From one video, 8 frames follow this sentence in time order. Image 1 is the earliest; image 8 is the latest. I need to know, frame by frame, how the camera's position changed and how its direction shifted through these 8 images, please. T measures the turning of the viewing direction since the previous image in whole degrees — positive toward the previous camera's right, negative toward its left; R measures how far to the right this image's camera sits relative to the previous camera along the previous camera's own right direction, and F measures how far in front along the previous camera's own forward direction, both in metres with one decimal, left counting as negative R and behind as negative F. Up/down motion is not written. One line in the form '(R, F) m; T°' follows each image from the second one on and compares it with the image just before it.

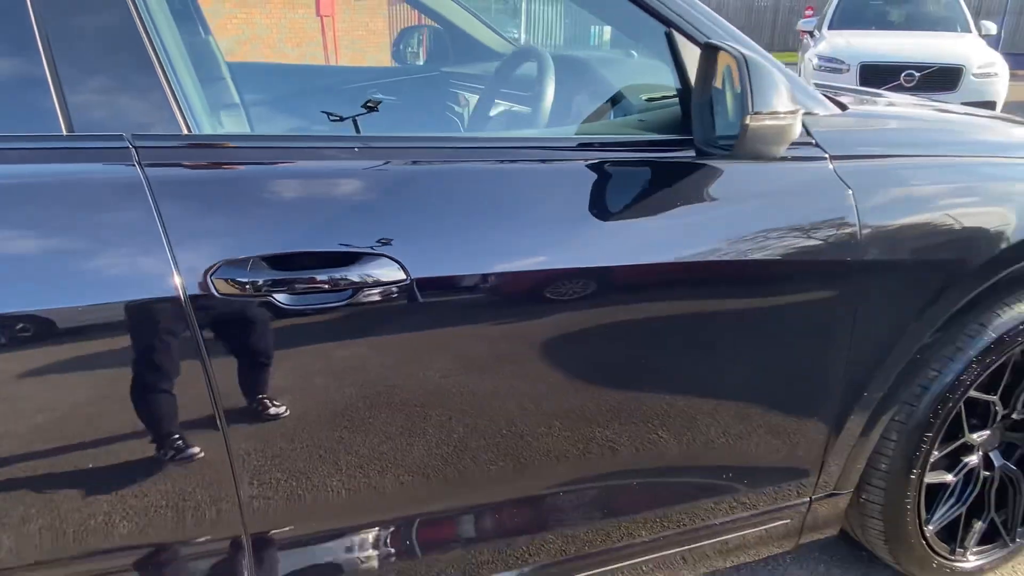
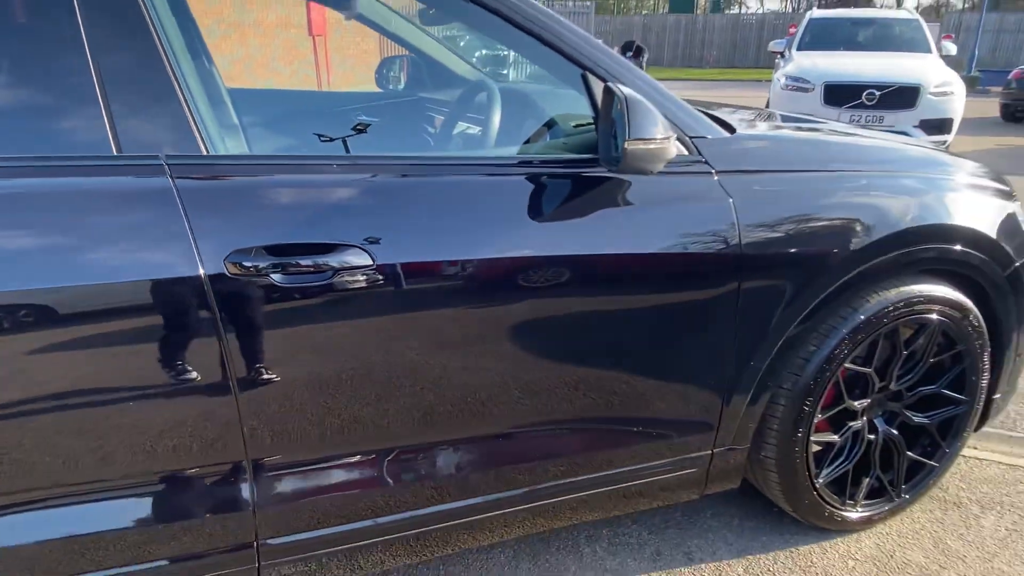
(+0.1, -0.4) m; +1°
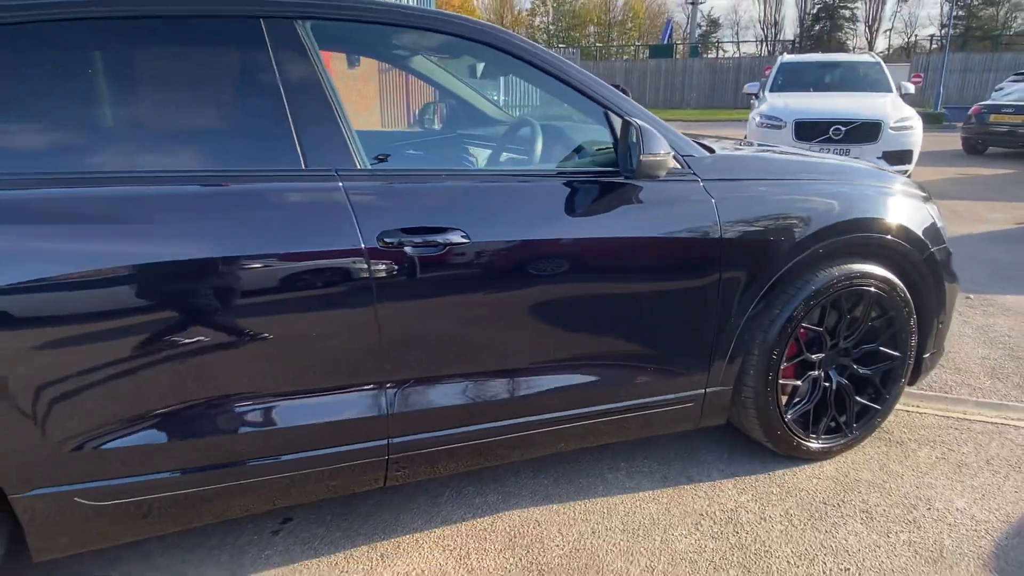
(-0.2, -0.7) m; +1°
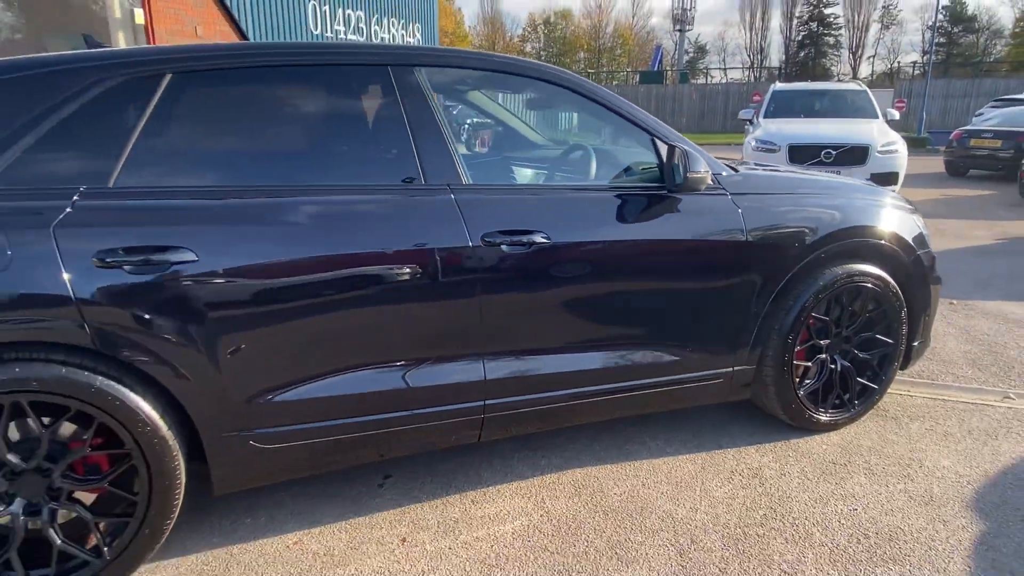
(-0.3, -0.5) m; +1°
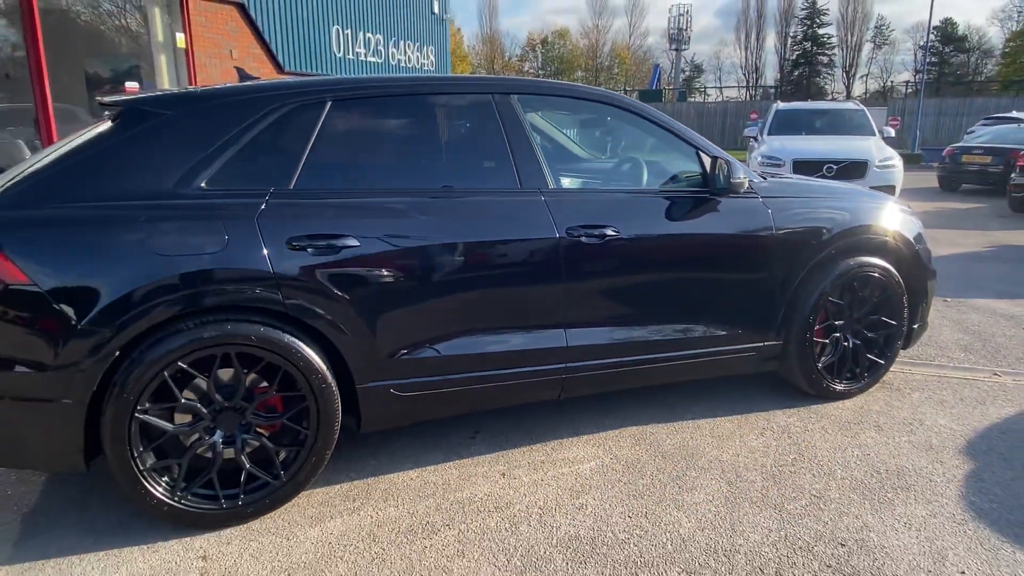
(-0.4, -0.6) m; 0°
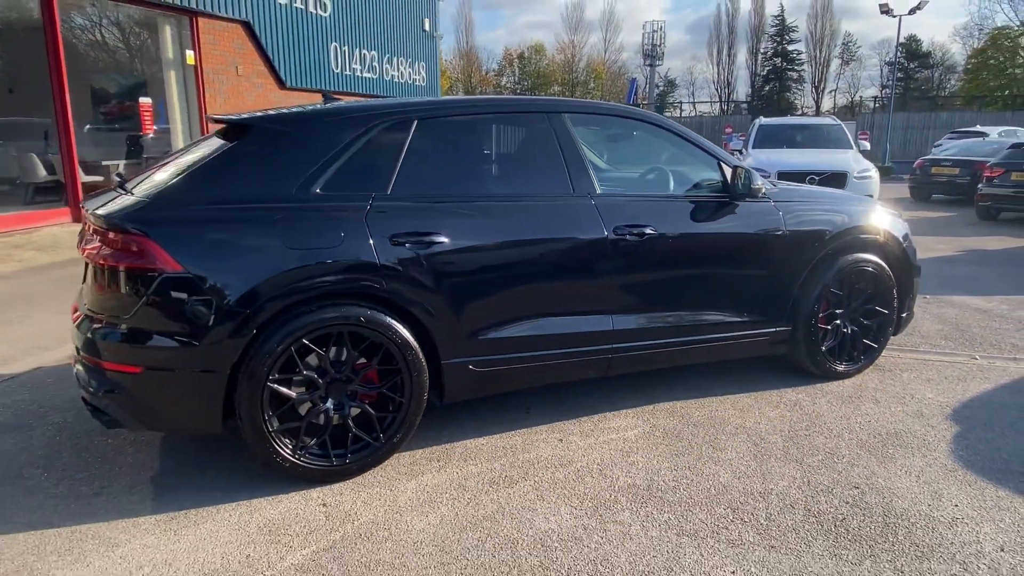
(-0.4, -0.5) m; +2°
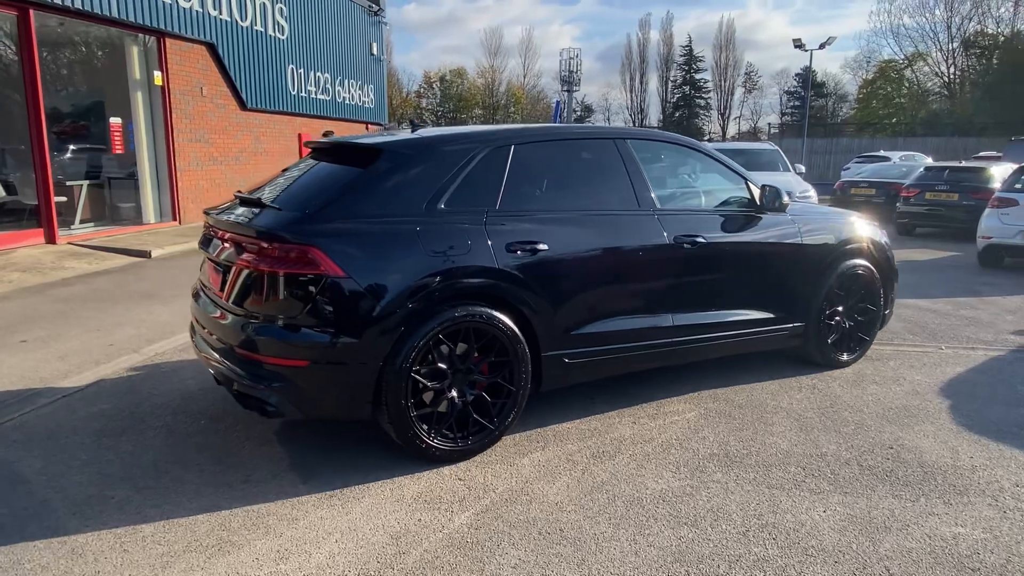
(-0.9, -0.5) m; +6°
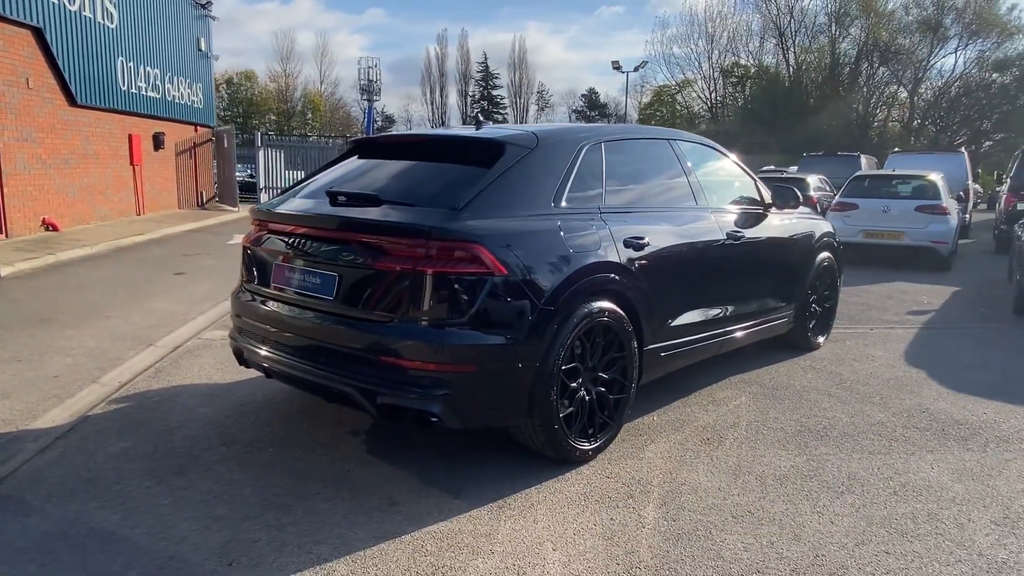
(-1.6, +0.3) m; +16°
